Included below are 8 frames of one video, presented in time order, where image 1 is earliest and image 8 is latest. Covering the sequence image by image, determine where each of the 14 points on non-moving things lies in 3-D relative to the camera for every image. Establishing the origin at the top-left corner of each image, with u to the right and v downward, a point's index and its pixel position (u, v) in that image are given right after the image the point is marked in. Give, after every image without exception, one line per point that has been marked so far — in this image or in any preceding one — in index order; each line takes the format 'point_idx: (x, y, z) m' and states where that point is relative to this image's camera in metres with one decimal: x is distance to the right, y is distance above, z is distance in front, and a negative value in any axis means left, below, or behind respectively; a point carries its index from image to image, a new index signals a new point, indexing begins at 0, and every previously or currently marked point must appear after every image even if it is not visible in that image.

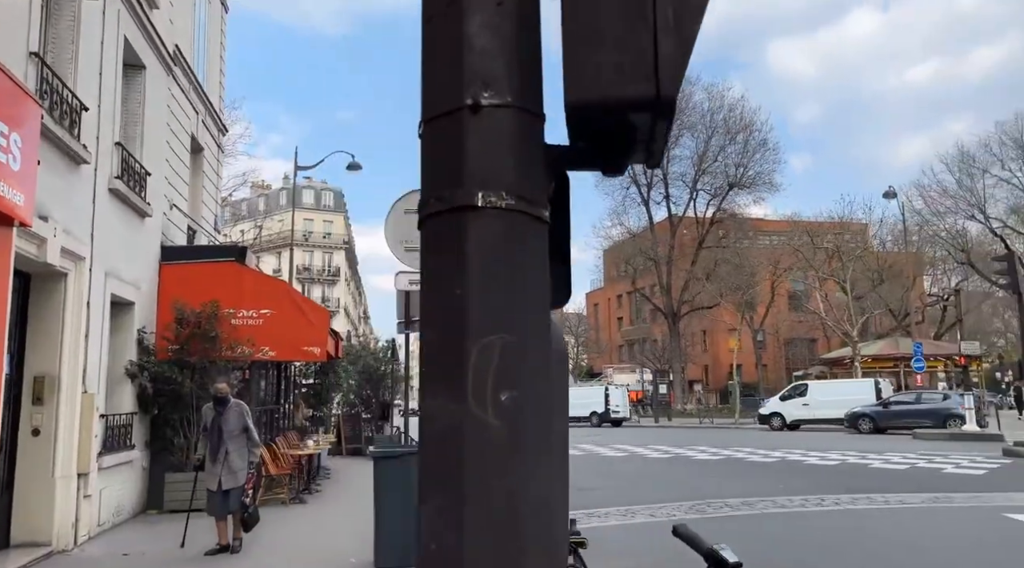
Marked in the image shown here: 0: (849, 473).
0: (+6.1, -3.5, +14.6) m
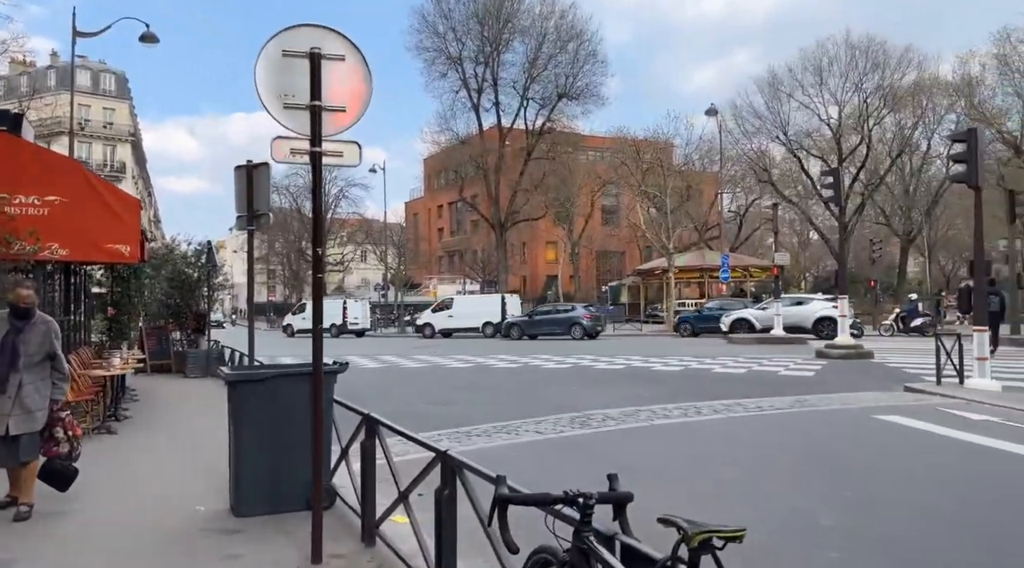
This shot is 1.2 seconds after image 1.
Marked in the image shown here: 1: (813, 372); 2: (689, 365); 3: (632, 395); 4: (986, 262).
0: (+3.3, -1.8, +14.7) m
1: (+6.1, -1.8, +16.0) m
2: (+3.9, -1.8, +17.5) m
3: (+1.9, -1.8, +12.8) m
4: (+7.5, +0.4, +12.6) m
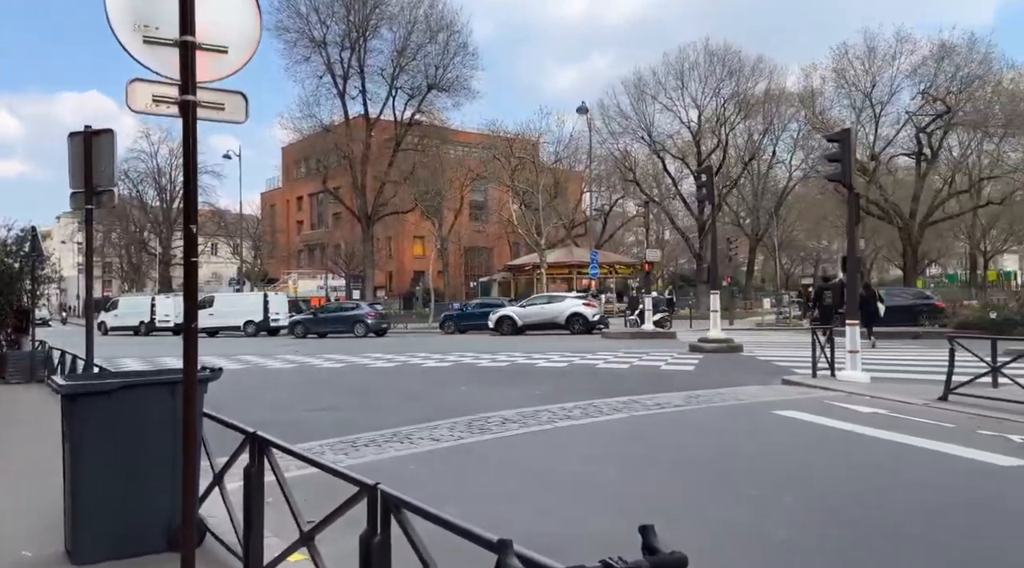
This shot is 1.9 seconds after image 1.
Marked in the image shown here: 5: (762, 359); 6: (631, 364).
0: (+1.2, -1.7, +14.3) m
1: (+3.7, -1.7, +16.0) m
2: (+1.3, -1.7, +17.1) m
3: (+0.1, -1.7, +12.2) m
4: (+5.6, +0.4, +13.0) m
5: (+5.3, -1.6, +17.0) m
6: (+2.5, -1.7, +16.7) m
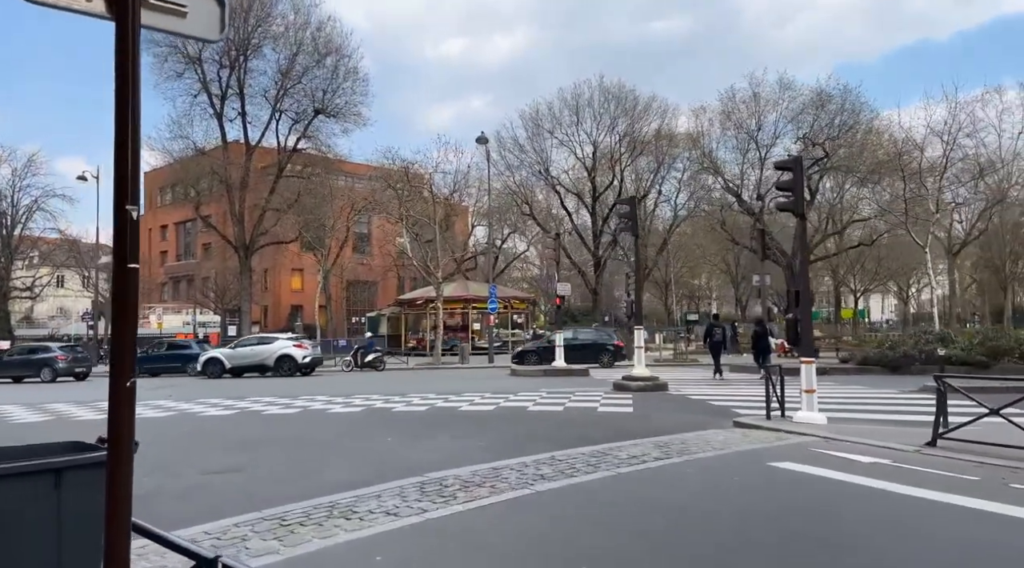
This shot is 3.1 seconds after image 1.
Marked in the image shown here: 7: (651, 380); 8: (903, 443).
0: (0.0, -2.2, +12.8) m
1: (+2.2, -2.3, +14.9) m
2: (-0.3, -2.4, +15.6) m
3: (-0.7, -2.2, +10.5) m
4: (+4.6, -0.1, +12.3) m
5: (+3.7, -2.3, +16.1) m
6: (+0.9, -2.4, +15.3) m
7: (+3.2, -2.2, +18.4) m
8: (+4.7, -1.9, +9.6) m
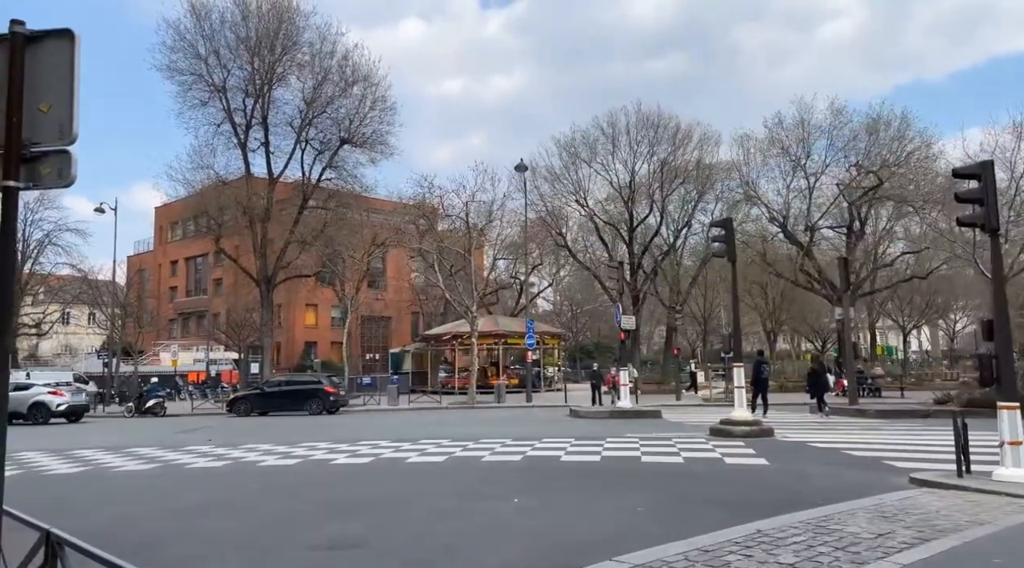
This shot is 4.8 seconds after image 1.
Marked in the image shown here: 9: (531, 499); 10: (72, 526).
0: (+1.8, -2.6, +10.8) m
1: (+4.0, -2.8, +12.9) m
2: (+1.5, -2.9, +13.6) m
3: (+1.1, -2.5, +8.5) m
4: (+6.4, -0.5, +10.4) m
5: (+5.5, -2.9, +14.1) m
6: (+2.7, -2.9, +13.3) m
7: (+5.0, -2.9, +16.4) m
8: (+6.5, -2.2, +7.6) m
9: (+0.2, -2.5, +9.5) m
10: (-5.2, -2.9, +9.5) m
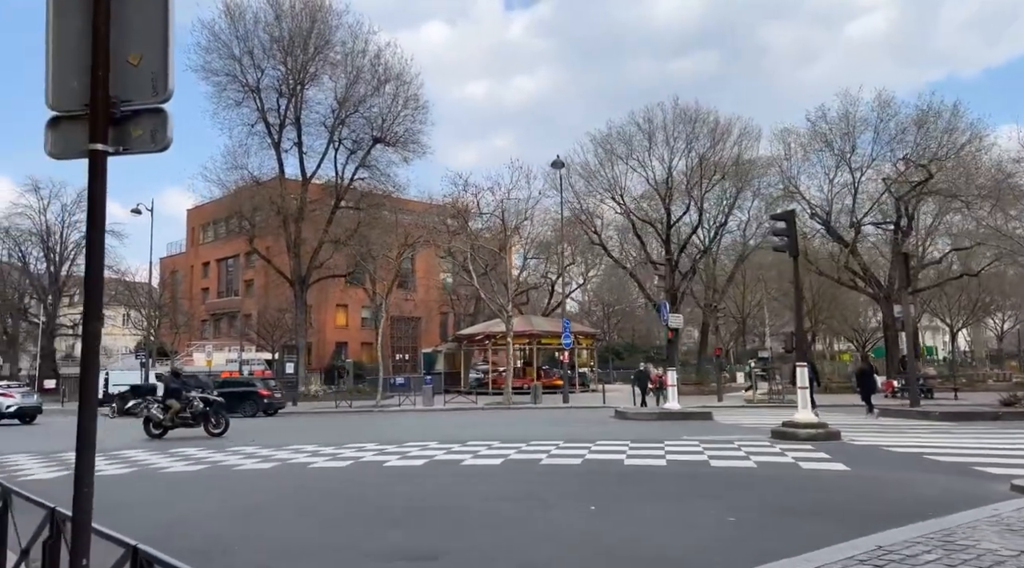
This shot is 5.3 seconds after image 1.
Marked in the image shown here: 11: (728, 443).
0: (+2.7, -2.5, +10.2) m
1: (+5.0, -2.7, +12.2) m
2: (+2.5, -2.8, +13.0) m
3: (+1.9, -2.4, +7.9) m
4: (+7.3, -0.4, +9.6) m
5: (+6.5, -2.8, +13.4) m
6: (+3.7, -2.8, +12.6) m
7: (+6.1, -2.8, +15.7) m
8: (+7.3, -2.1, +6.8) m
9: (+1.1, -2.5, +8.9) m
10: (-4.3, -2.8, +9.0) m
11: (+4.1, -3.0, +15.2) m
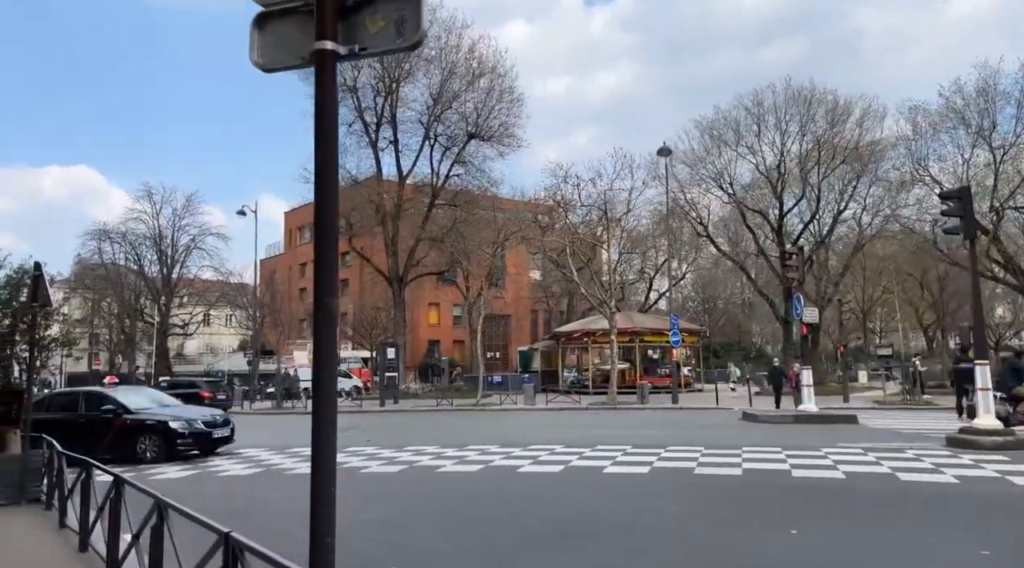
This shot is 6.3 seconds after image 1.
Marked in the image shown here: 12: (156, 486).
0: (+4.6, -2.4, +8.6) m
1: (+7.1, -2.5, +10.4) m
2: (+4.7, -2.7, +11.5) m
3: (+3.6, -2.2, +6.5) m
4: (+9.1, -0.2, +7.6) m
5: (+8.7, -2.6, +11.4) m
6: (+5.8, -2.6, +11.0) m
7: (+8.5, -2.6, +13.8) m
8: (+8.8, -1.9, +4.8) m
9: (+2.9, -2.3, +7.6) m
10: (-2.5, -2.7, +8.3) m
11: (+6.5, -2.8, +13.5) m
12: (-6.5, -3.7, +14.6) m
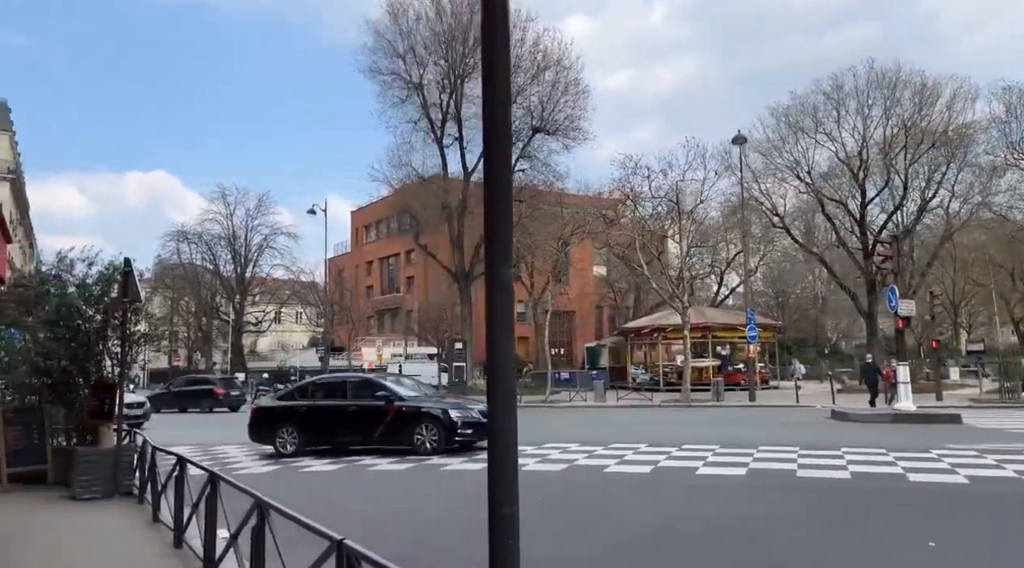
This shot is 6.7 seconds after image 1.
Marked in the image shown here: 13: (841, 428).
0: (+5.6, -2.3, +7.8) m
1: (+8.2, -2.4, +9.4) m
2: (+5.9, -2.5, +10.6) m
3: (+4.4, -2.1, +5.7) m
4: (+10.0, 0.0, +6.4) m
5: (+9.9, -2.4, +10.3) m
6: (+7.0, -2.4, +10.1) m
7: (+9.9, -2.4, +12.6) m
8: (+9.5, -1.7, +3.7) m
9: (+3.8, -2.2, +6.9) m
10: (-1.5, -2.7, +8.0) m
11: (+7.9, -2.7, +12.5) m
12: (-5.0, -3.6, +14.6) m
13: (+7.5, -3.3, +18.2) m
